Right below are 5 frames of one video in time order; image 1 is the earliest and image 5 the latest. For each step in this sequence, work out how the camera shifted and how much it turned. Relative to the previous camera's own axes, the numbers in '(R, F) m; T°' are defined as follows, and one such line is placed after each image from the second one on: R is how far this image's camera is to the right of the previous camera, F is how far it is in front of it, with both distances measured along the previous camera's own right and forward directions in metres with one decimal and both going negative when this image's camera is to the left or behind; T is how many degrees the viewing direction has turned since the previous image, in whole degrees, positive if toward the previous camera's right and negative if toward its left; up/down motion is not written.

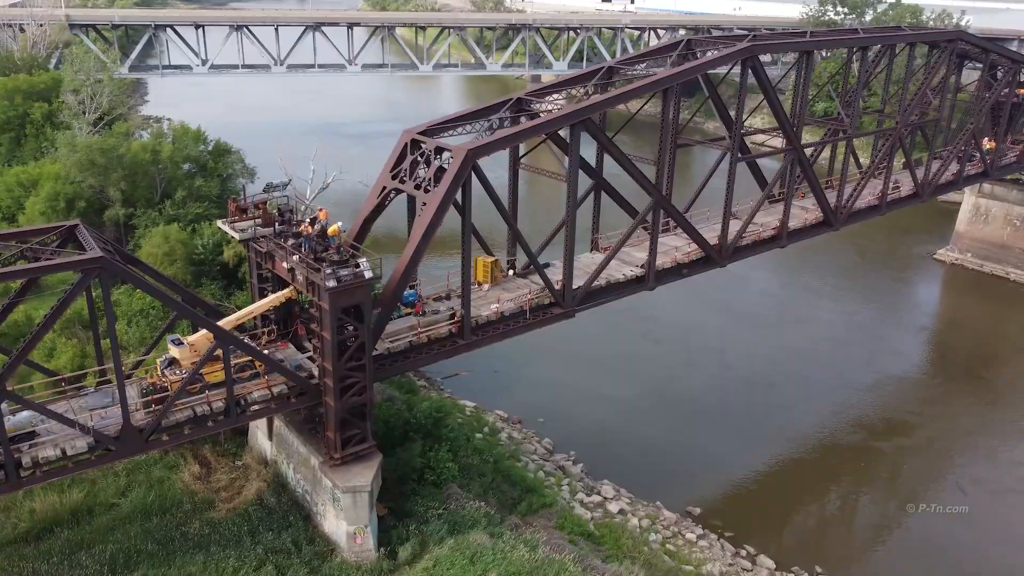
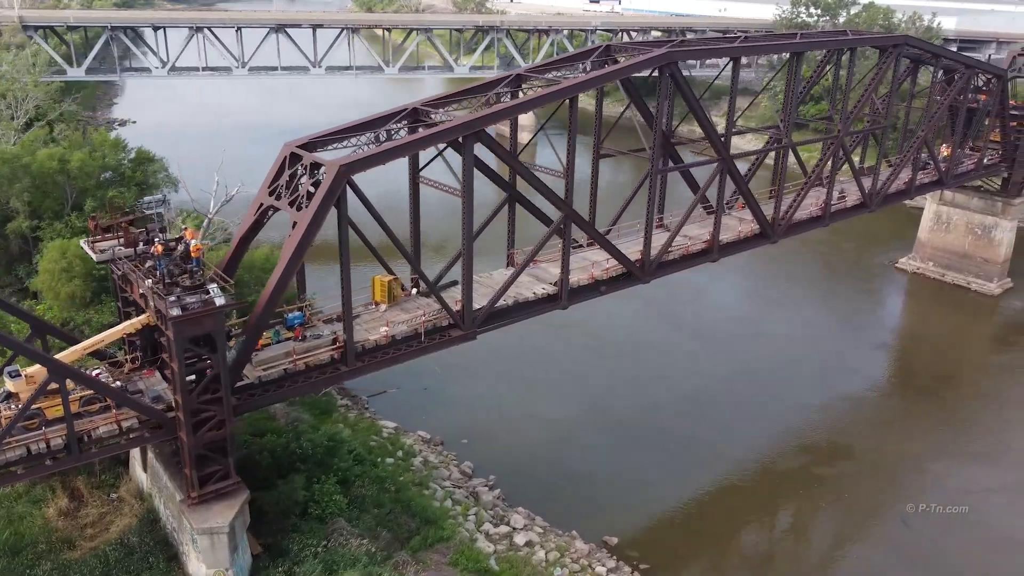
(+2.2, +1.0) m; 0°
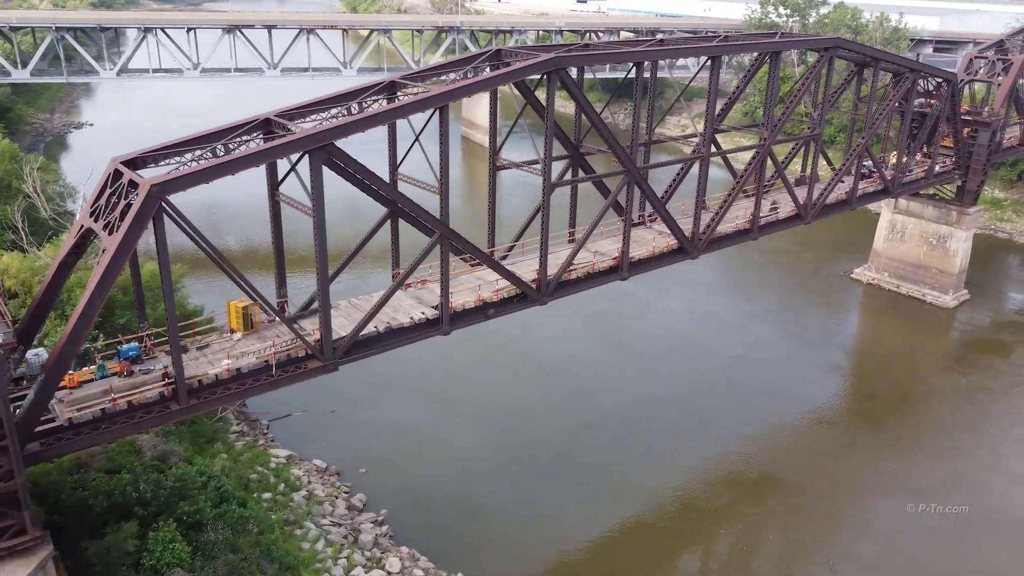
(+2.7, +1.4) m; 0°
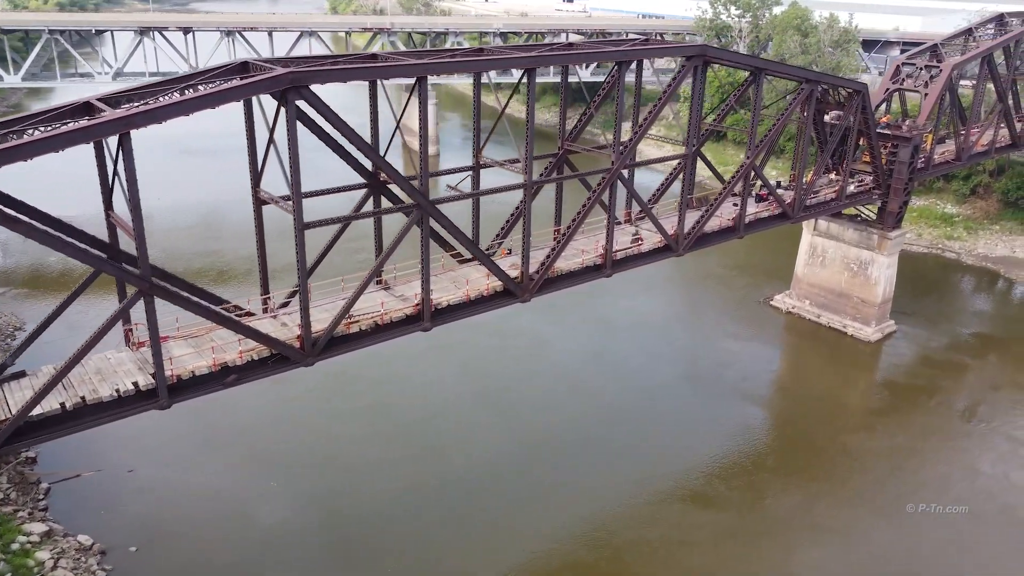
(+5.0, +3.2) m; -1°
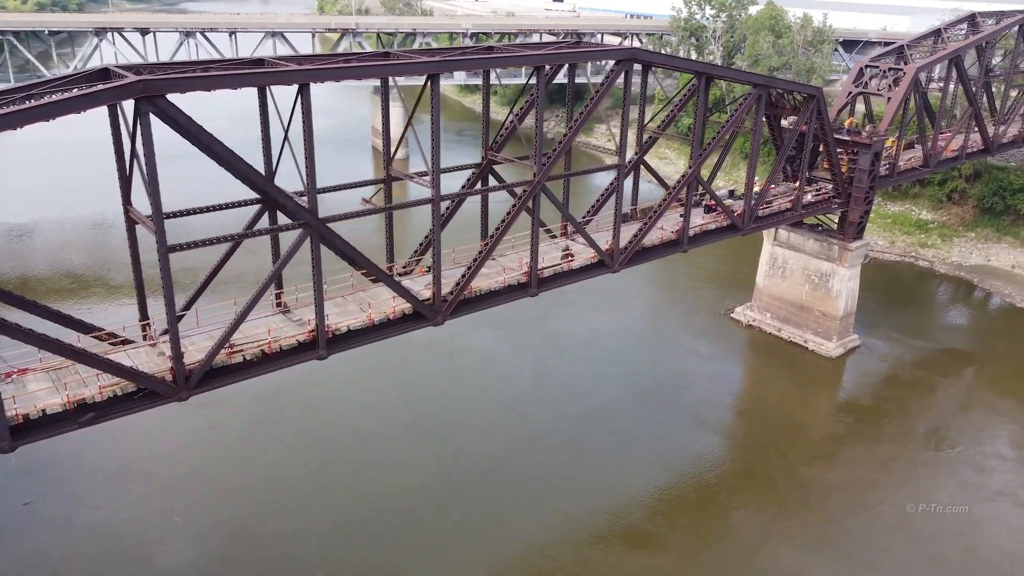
(+1.9, +1.4) m; 0°
